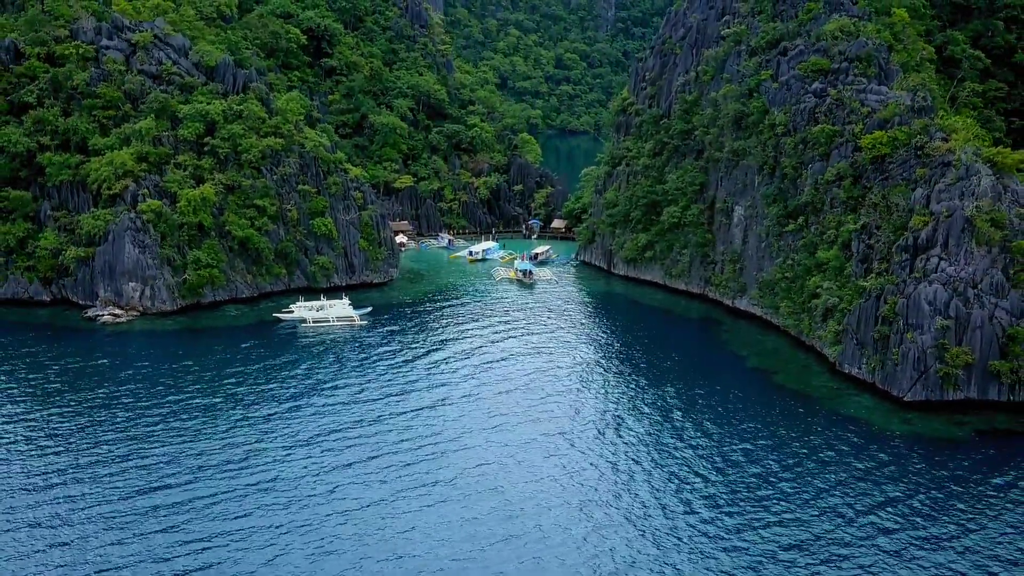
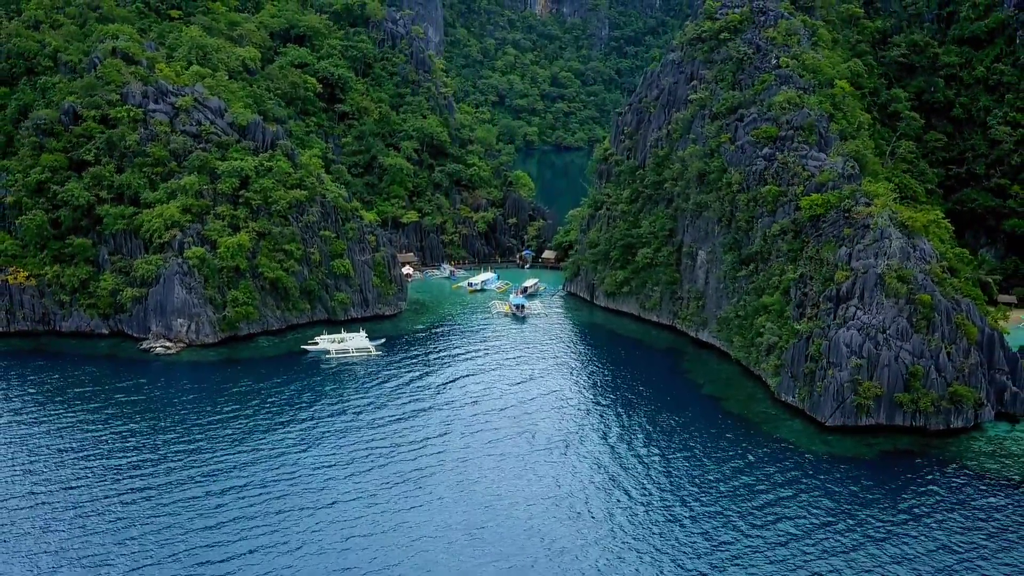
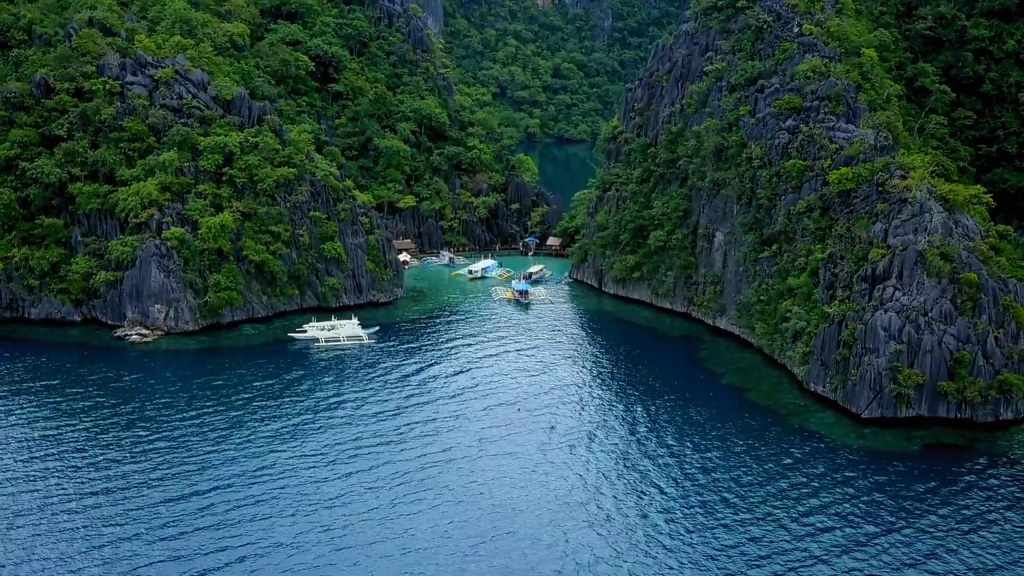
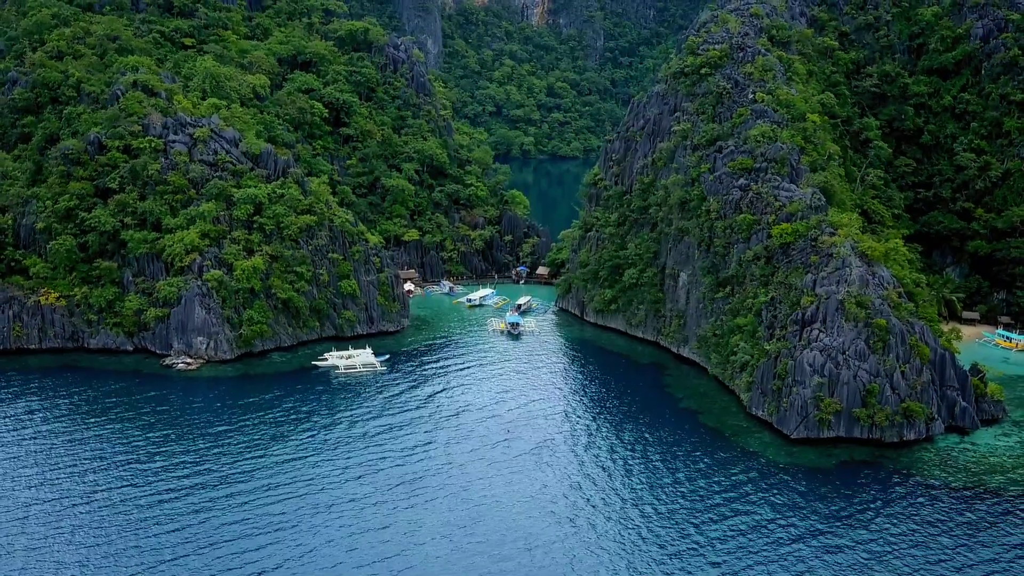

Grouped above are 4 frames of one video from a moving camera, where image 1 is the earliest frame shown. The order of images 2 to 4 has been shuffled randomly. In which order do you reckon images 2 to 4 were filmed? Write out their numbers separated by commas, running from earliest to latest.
3, 2, 4
